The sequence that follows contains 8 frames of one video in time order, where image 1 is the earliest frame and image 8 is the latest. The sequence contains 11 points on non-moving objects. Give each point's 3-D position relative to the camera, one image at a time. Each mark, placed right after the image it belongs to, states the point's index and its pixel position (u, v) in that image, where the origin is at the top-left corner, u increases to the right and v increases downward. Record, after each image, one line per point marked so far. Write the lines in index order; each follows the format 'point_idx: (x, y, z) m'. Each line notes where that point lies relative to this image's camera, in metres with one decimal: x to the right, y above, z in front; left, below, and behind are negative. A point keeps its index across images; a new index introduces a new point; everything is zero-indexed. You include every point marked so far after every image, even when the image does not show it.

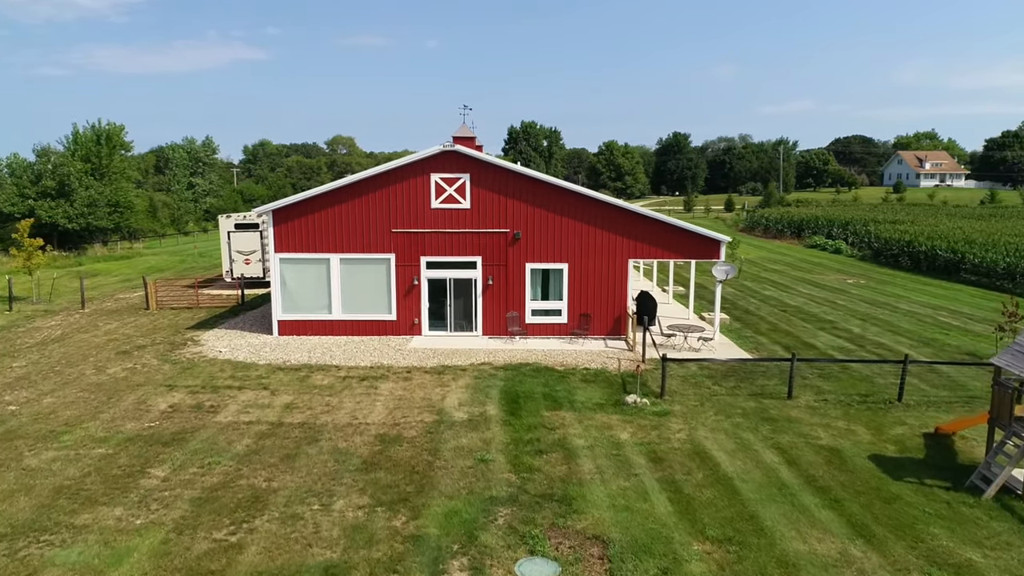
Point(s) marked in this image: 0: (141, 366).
0: (-6.9, -1.5, +15.1) m
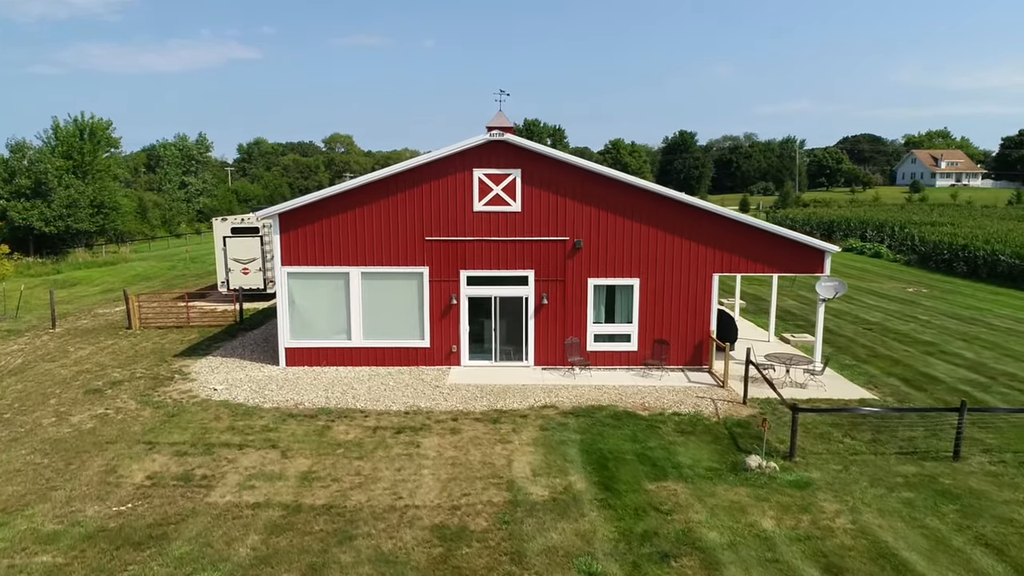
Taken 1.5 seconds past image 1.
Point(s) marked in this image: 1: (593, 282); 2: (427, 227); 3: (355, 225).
0: (-5.8, -1.8, +11.9) m
1: (+1.5, +0.1, +14.5) m
2: (-1.5, +1.1, +14.3) m
3: (-2.8, +1.1, +14.3) m
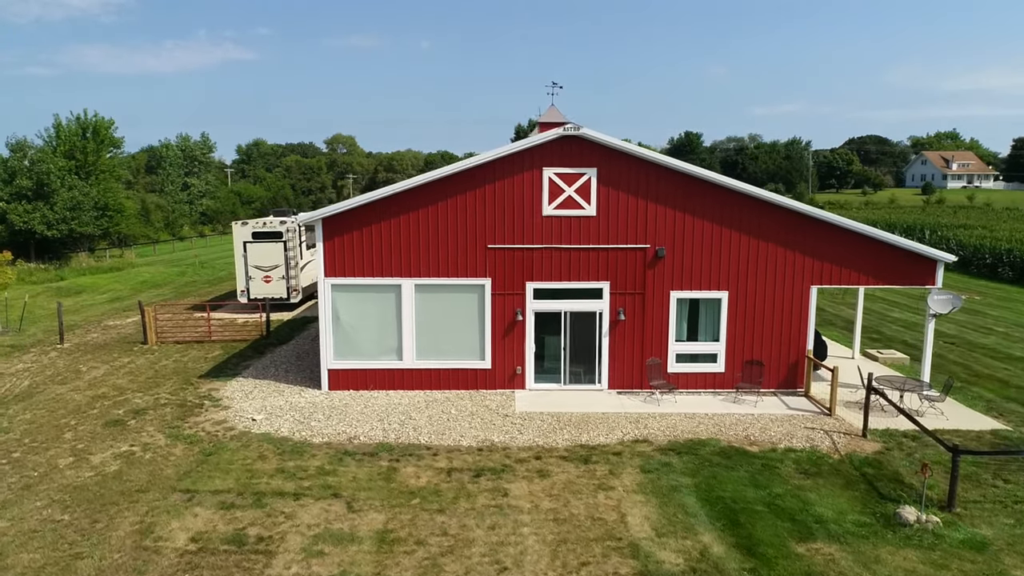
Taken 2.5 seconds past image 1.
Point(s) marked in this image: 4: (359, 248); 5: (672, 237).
0: (-4.7, -2.1, +10.2) m
1: (+2.6, -0.1, +12.8) m
2: (-0.4, +0.9, +12.6) m
3: (-1.6, +0.9, +12.7) m
4: (-2.4, +0.6, +12.7) m
5: (+2.5, +0.8, +12.7) m
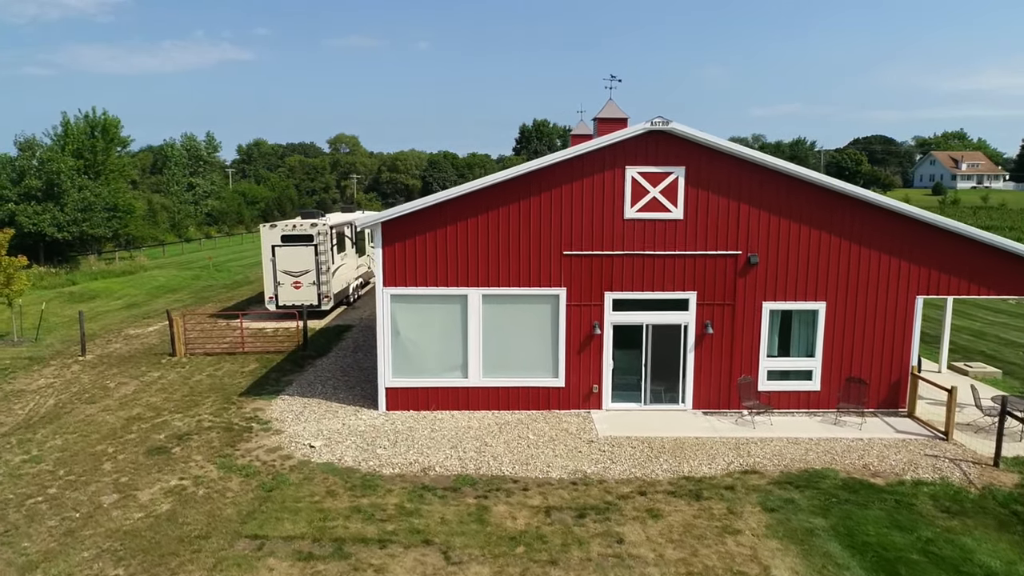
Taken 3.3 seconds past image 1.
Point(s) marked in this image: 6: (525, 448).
0: (-3.5, -2.2, +9.0) m
1: (+3.7, -0.3, +11.7) m
2: (+0.8, +0.7, +11.5) m
3: (-0.5, +0.7, +11.5) m
4: (-1.3, +0.5, +11.5) m
5: (+3.6, +0.6, +11.5) m
6: (+0.2, -2.0, +10.3) m
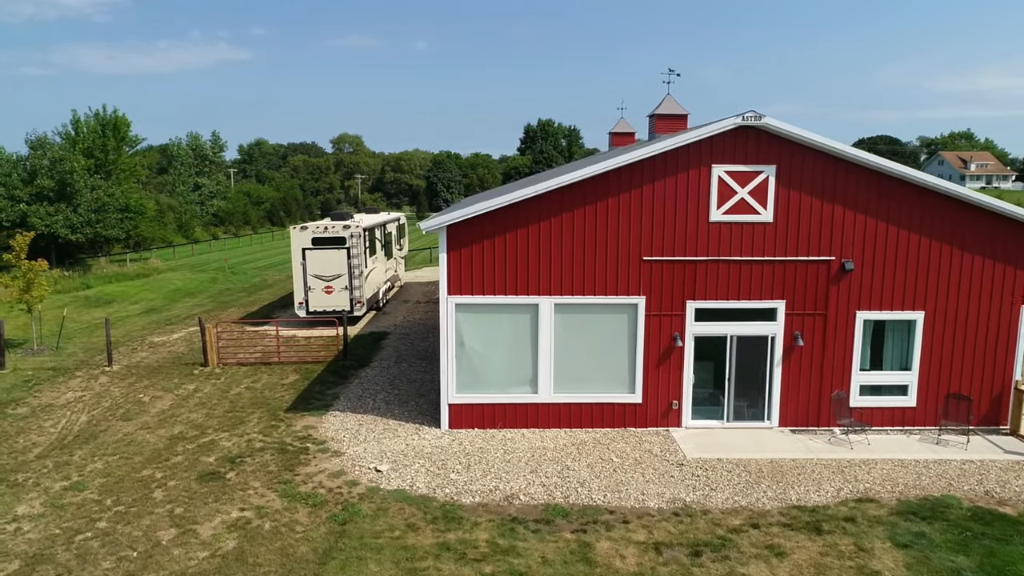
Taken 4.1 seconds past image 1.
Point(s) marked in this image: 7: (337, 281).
0: (-2.6, -2.3, +8.2) m
1: (+4.7, -0.4, +10.8) m
2: (+1.7, +0.6, +10.6) m
3: (+0.5, +0.6, +10.6) m
4: (-0.3, +0.4, +10.6) m
5: (+4.6, +0.5, +10.7) m
6: (+1.2, -2.2, +9.4) m
7: (-4.0, +0.2, +18.5) m
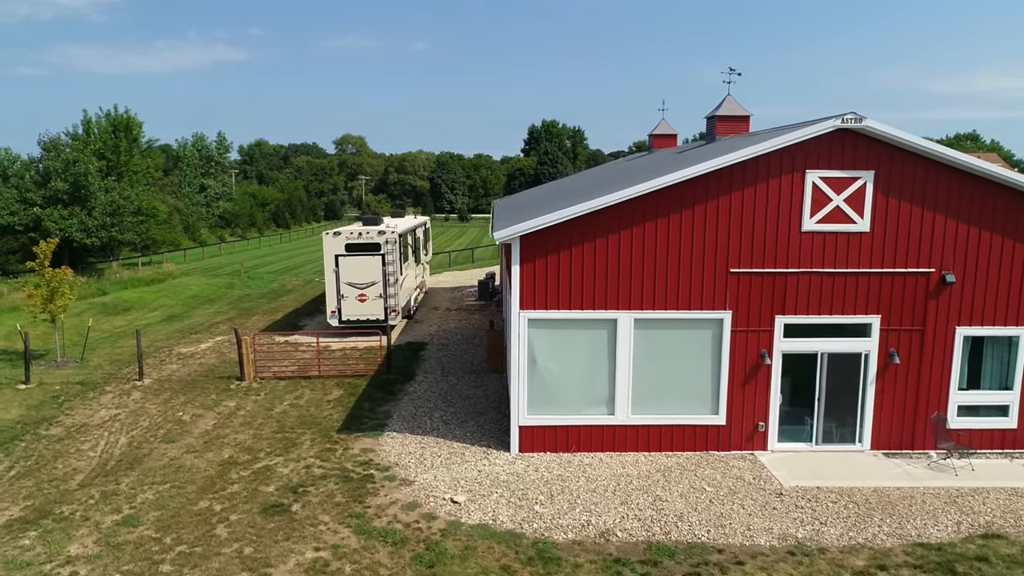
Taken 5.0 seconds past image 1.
0: (-1.6, -2.5, +7.4) m
1: (+5.6, -0.6, +10.1) m
2: (+2.7, +0.4, +9.9) m
3: (+1.4, +0.5, +9.9) m
4: (+0.6, +0.2, +9.9) m
5: (+5.5, +0.4, +10.0) m
6: (+2.1, -2.3, +8.7) m
7: (-3.1, 0.0, +17.8) m
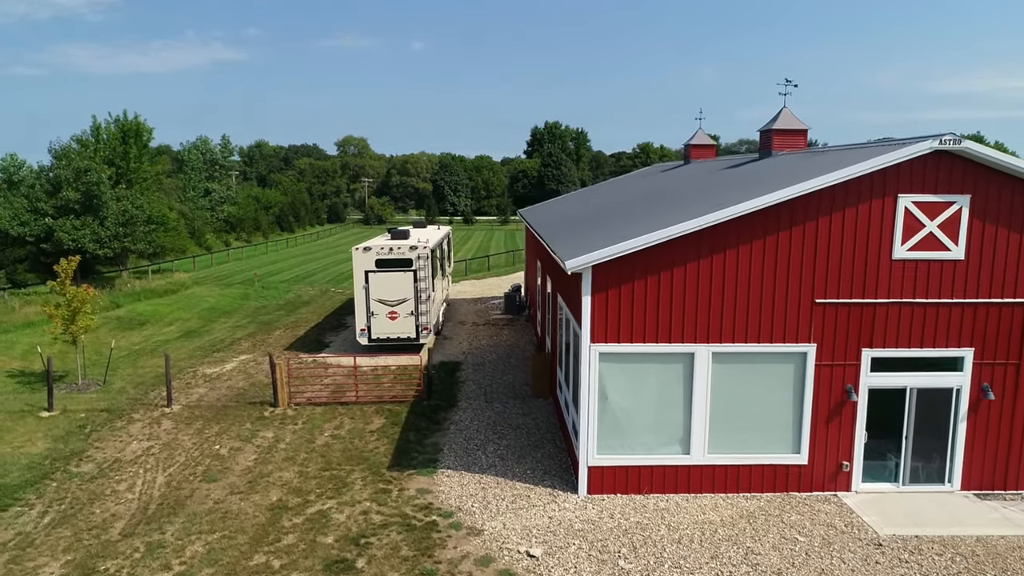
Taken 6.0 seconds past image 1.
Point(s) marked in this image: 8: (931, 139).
0: (-0.8, -2.9, +6.8) m
1: (+6.4, -0.9, +9.5) m
2: (+3.5, +0.1, +9.3) m
3: (+2.2, +0.1, +9.3) m
4: (+1.4, -0.2, +9.3) m
5: (+6.3, 0.0, +9.3) m
6: (+2.9, -2.7, +8.1) m
7: (-2.3, -0.4, +17.1) m
8: (+4.6, +1.6, +8.9) m
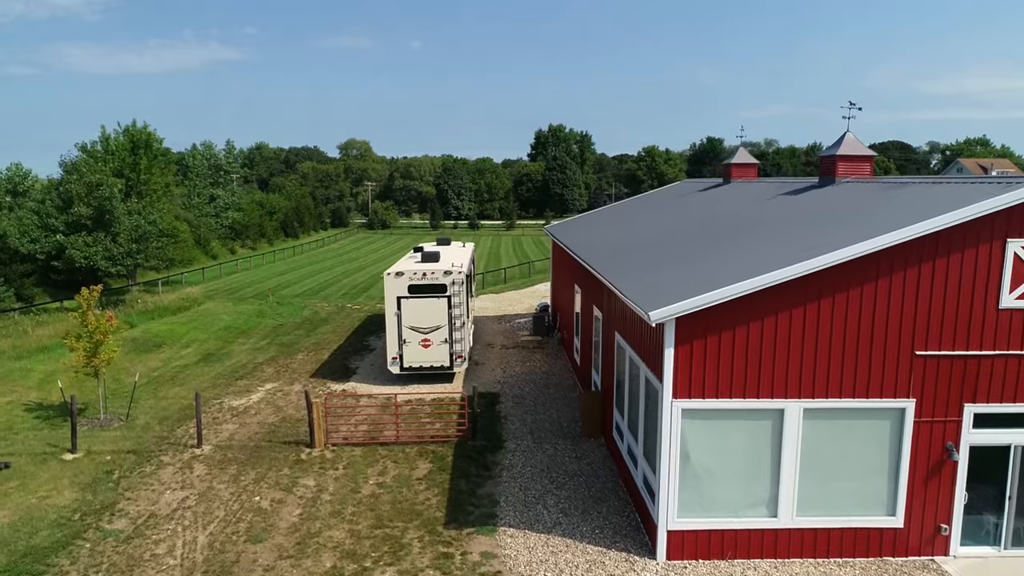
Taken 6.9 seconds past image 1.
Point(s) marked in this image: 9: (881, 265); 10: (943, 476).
0: (0.0, -3.4, +6.1) m
1: (+7.2, -1.5, +8.8) m
2: (+4.3, -0.5, +8.6) m
3: (+3.0, -0.4, +8.6) m
4: (+2.2, -0.7, +8.6) m
5: (+7.1, -0.5, +8.7) m
6: (+3.7, -3.2, +7.4) m
7: (-1.5, -0.9, +16.4) m
8: (+5.4, +1.1, +8.2) m
9: (+3.8, +0.2, +8.5) m
10: (+4.7, -2.0, +8.8) m
